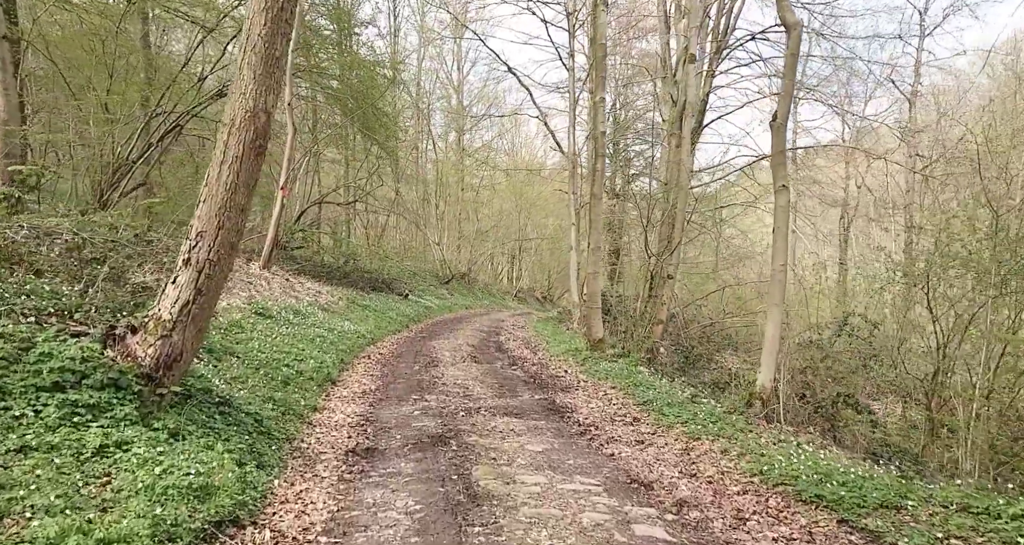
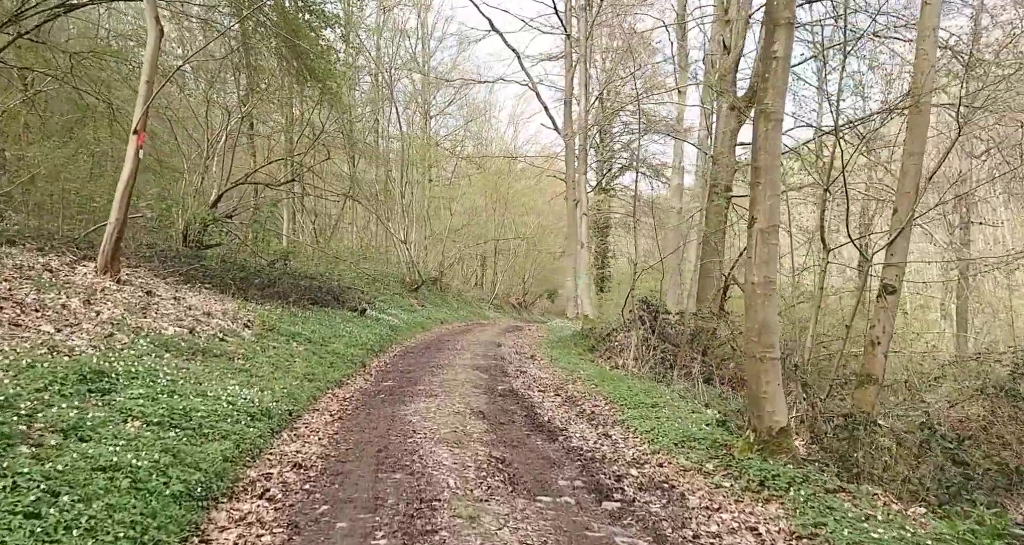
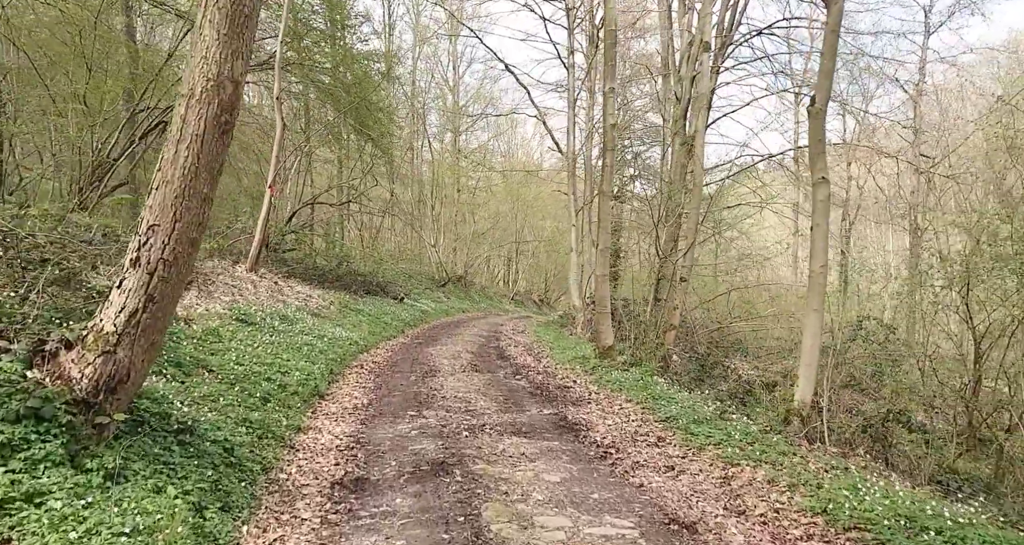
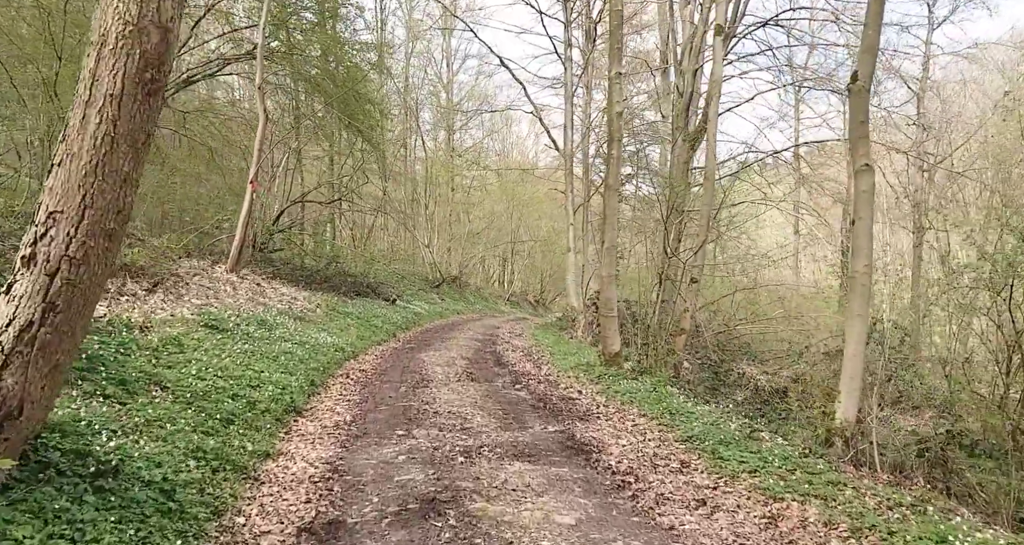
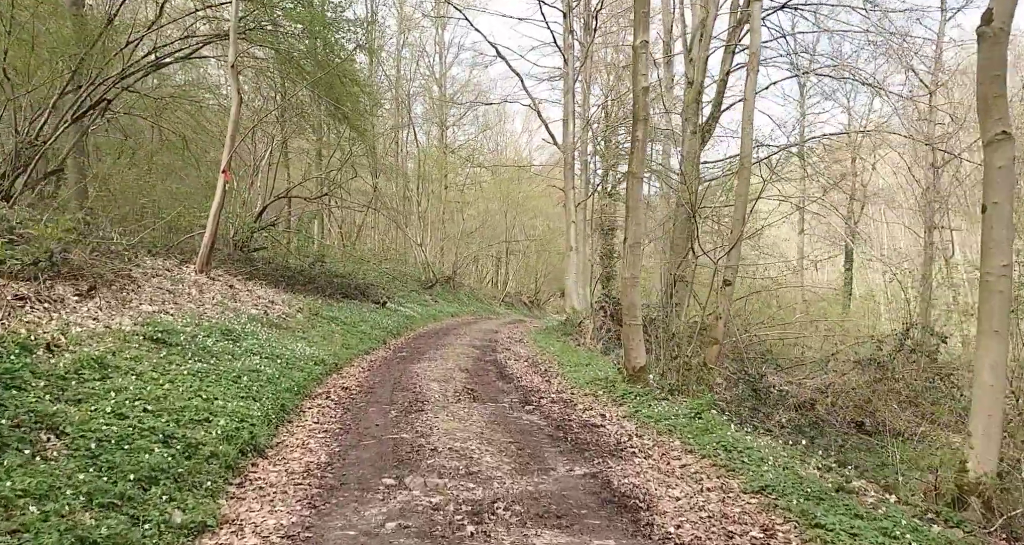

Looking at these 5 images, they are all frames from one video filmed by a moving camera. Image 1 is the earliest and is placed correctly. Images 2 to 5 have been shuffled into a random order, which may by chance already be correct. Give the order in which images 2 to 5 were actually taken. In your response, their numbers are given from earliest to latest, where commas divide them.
3, 4, 5, 2
